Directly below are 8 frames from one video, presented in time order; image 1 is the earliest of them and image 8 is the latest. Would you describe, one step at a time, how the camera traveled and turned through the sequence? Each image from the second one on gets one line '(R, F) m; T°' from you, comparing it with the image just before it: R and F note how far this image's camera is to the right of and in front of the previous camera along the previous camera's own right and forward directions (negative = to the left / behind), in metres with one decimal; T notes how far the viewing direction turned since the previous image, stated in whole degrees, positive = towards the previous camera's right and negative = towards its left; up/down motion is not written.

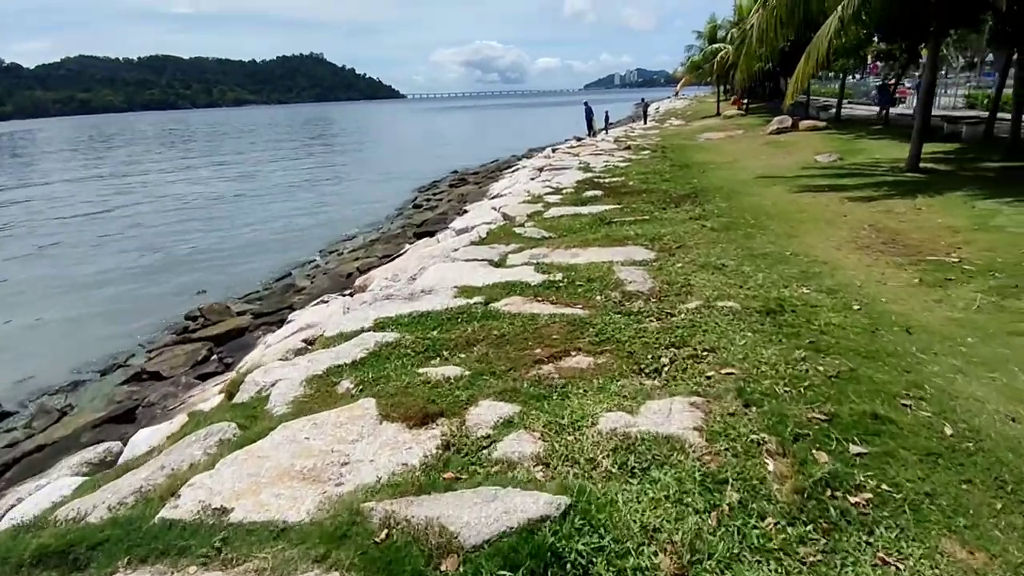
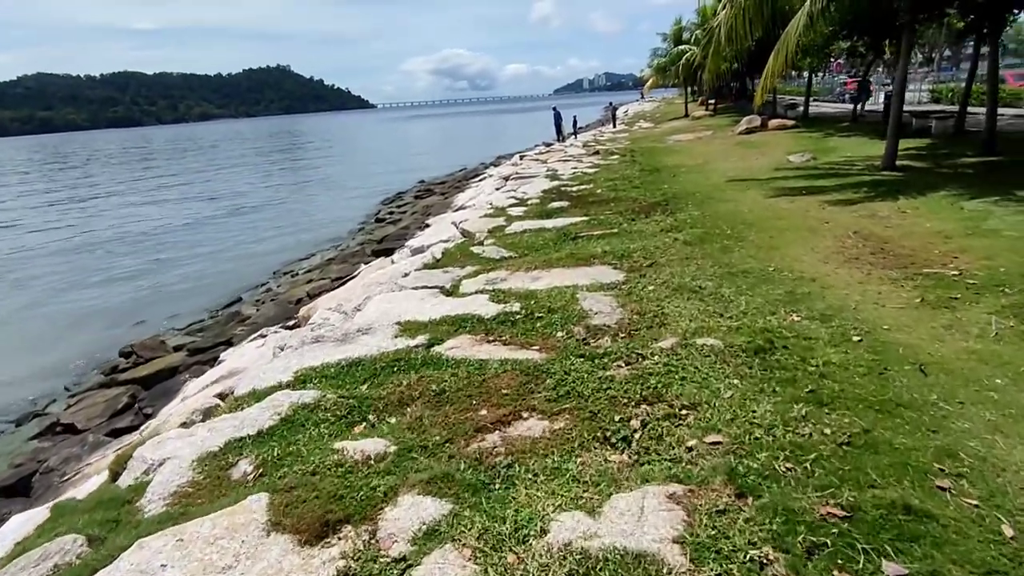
(+0.2, +0.8) m; +2°
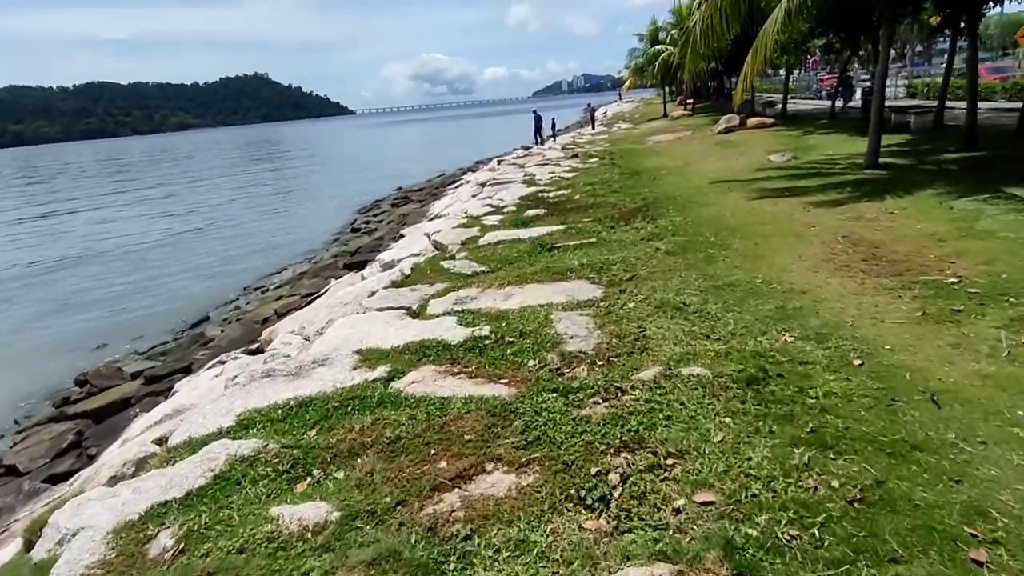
(+0.1, +0.4) m; +1°
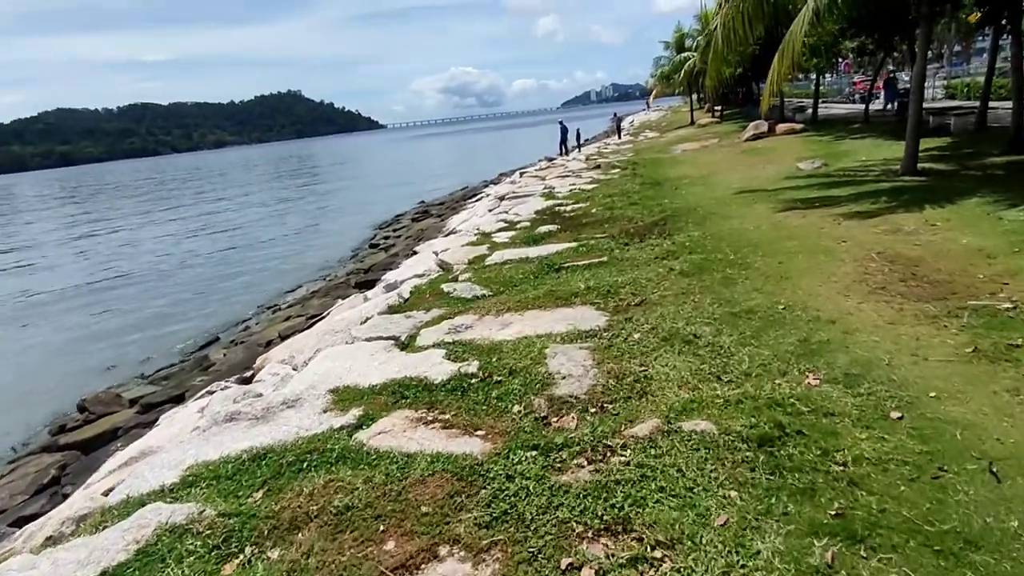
(+0.3, +0.5) m; -3°
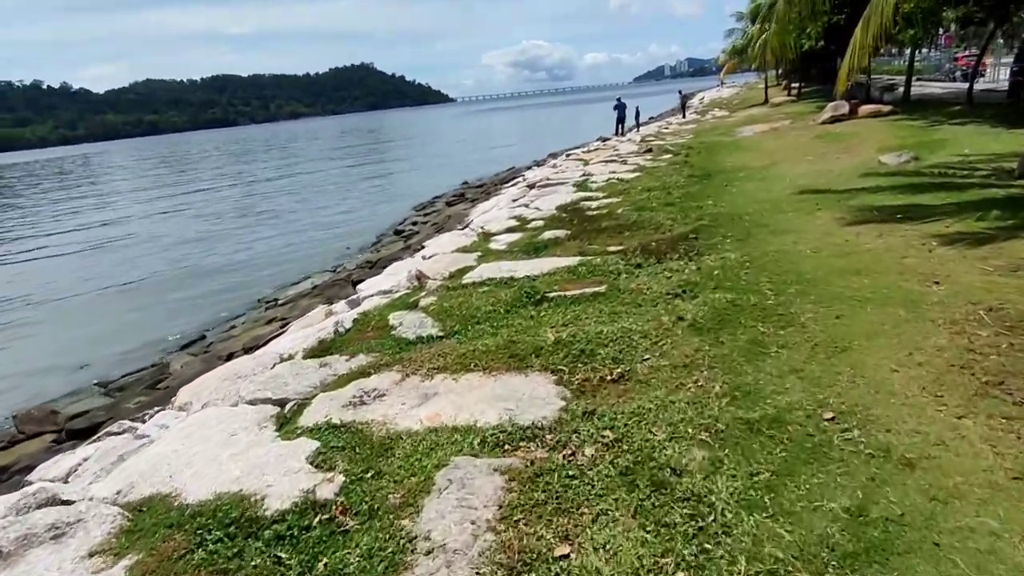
(+0.8, +1.7) m; -6°
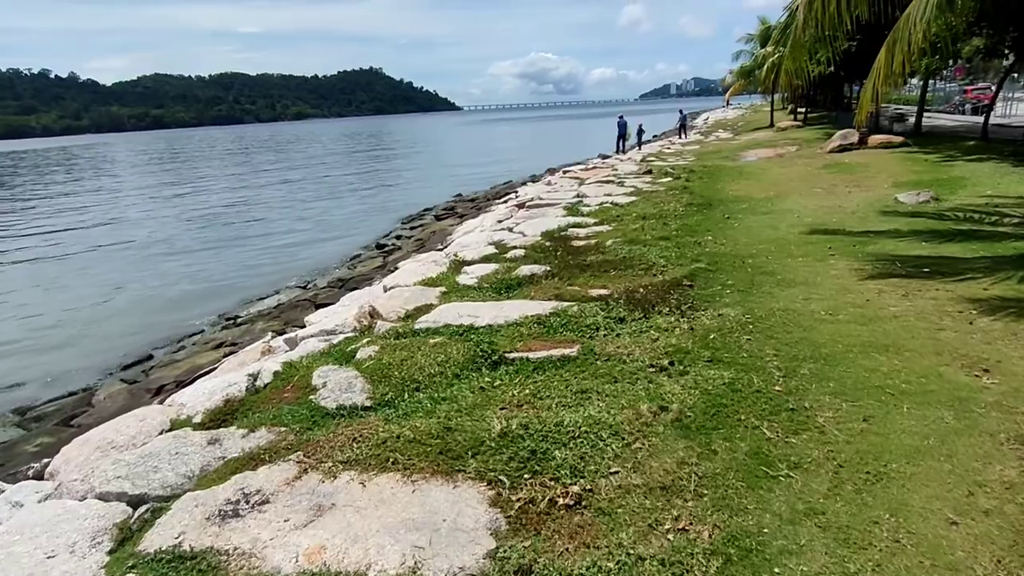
(+0.3, +1.0) m; 0°
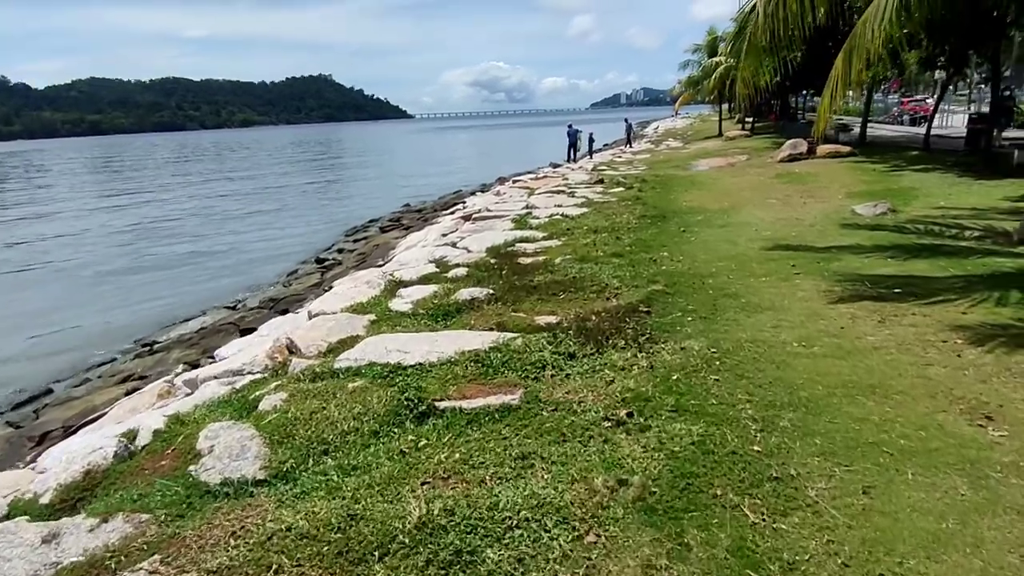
(+0.2, +0.7) m; +4°
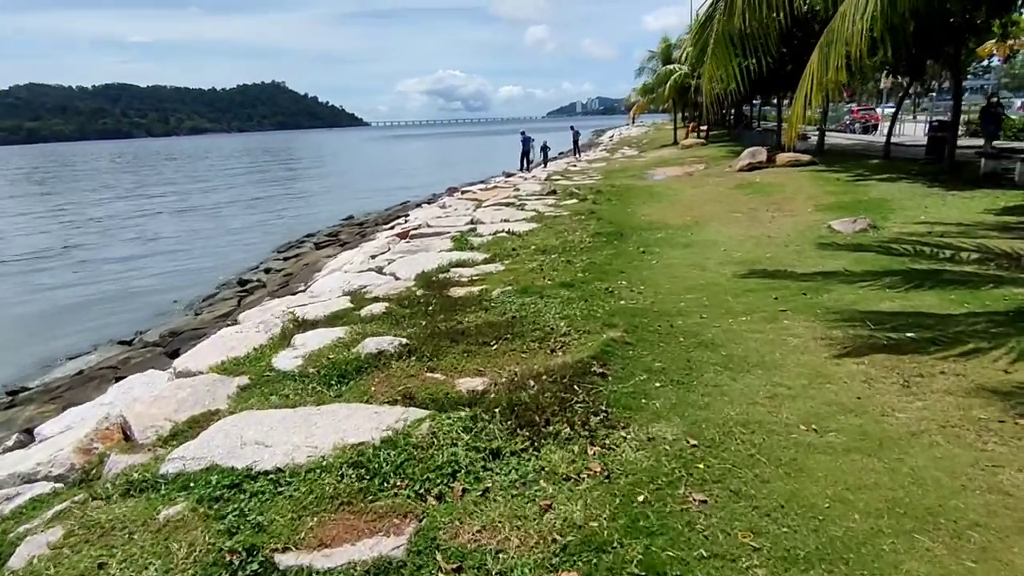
(+0.3, +1.4) m; +4°
